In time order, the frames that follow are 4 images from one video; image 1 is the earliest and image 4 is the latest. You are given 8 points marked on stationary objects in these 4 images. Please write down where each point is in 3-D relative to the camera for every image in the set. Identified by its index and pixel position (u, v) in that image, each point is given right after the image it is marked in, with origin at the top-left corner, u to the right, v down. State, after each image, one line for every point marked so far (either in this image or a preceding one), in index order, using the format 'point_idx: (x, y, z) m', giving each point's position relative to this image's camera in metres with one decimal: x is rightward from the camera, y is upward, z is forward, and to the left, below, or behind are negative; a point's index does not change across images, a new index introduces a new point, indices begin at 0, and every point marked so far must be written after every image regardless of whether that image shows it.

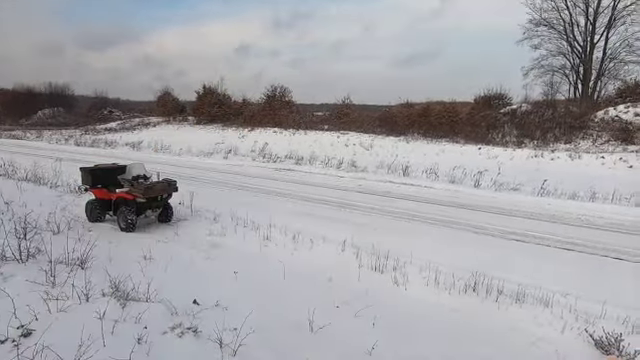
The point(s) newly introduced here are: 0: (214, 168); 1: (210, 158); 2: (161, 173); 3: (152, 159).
0: (-5.3, +0.6, +17.3) m
1: (-6.4, +1.2, +19.9) m
2: (-7.5, +0.3, +16.1) m
3: (-9.8, +1.3, +20.0) m
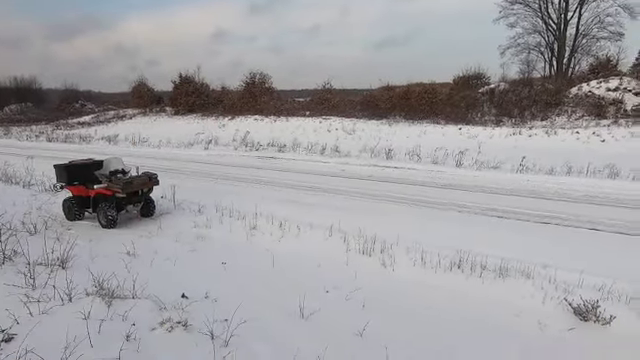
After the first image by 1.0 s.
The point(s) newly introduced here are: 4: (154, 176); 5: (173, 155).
0: (-6.0, +1.0, +16.2) m
1: (-7.1, +1.7, +18.8) m
2: (-8.0, +0.6, +14.9) m
3: (-10.6, +1.6, +18.7) m
4: (-4.1, 0.0, +8.4) m
5: (-7.4, +1.2, +17.1) m
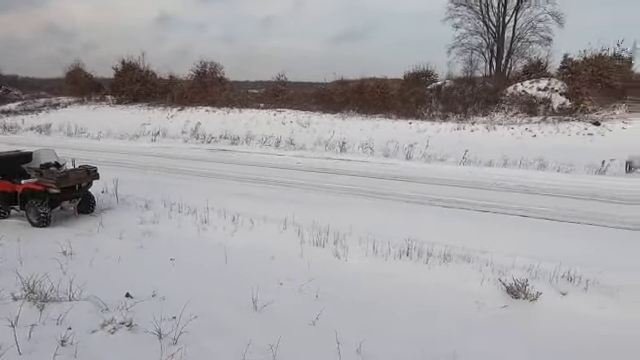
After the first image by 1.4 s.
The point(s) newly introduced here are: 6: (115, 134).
0: (-8.3, +1.4, +15.3) m
1: (-9.8, +2.1, +17.6) m
2: (-10.1, +1.0, +13.7) m
3: (-13.2, +2.0, +17.1) m
4: (-5.4, +0.3, +7.8) m
5: (-9.8, +1.6, +16.0) m
6: (-11.8, +2.6, +19.2) m
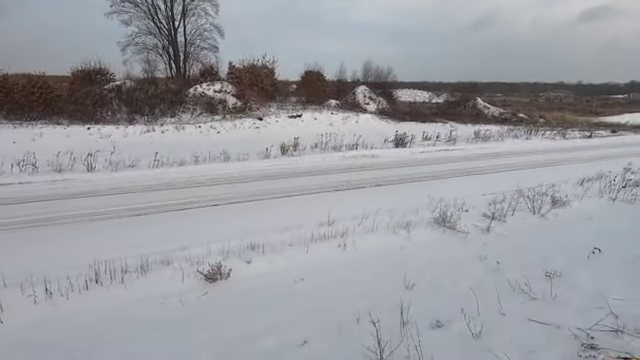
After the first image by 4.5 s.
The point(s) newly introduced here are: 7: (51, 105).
0: (-18.2, -1.6, +3.3) m
1: (-21.0, -1.3, +3.7) m
2: (-18.2, -2.2, +0.9) m
3: (-22.8, -2.0, +0.9) m
4: (-10.6, -1.5, +0.4) m
5: (-19.7, -1.7, +2.6) m
6: (-23.5, -1.3, +3.3) m
7: (-16.9, +3.5, +19.7) m
